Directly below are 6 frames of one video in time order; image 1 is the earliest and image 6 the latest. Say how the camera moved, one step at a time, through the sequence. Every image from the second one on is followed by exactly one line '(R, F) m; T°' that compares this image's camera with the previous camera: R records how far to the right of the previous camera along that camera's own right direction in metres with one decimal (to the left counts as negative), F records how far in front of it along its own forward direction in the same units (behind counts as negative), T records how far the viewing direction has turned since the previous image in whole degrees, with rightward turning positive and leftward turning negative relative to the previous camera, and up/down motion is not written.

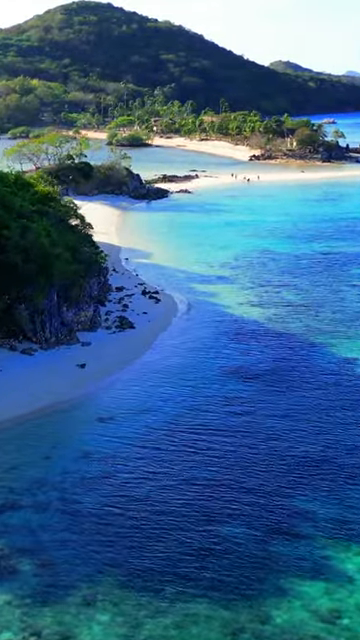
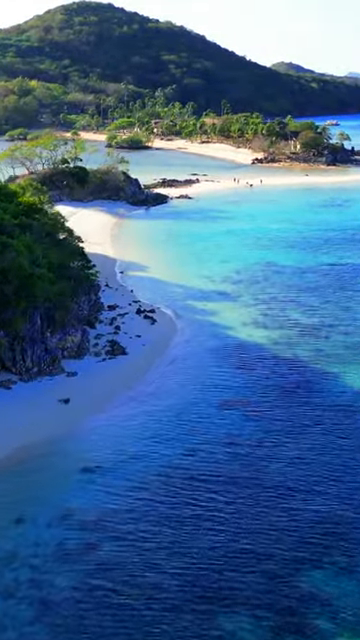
(+0.2, +3.2) m; 0°
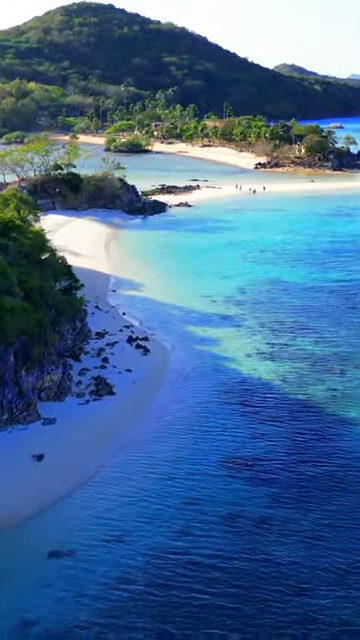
(+0.2, +3.9) m; 0°
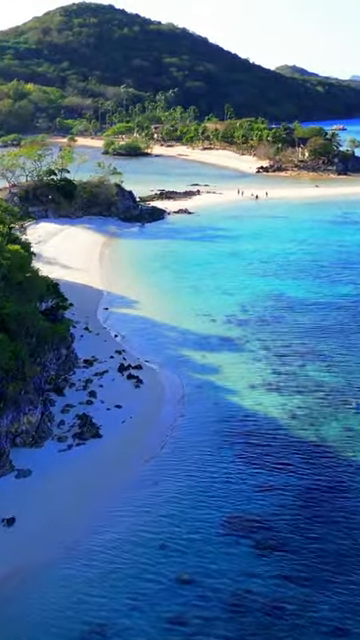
(+0.1, +3.2) m; 0°
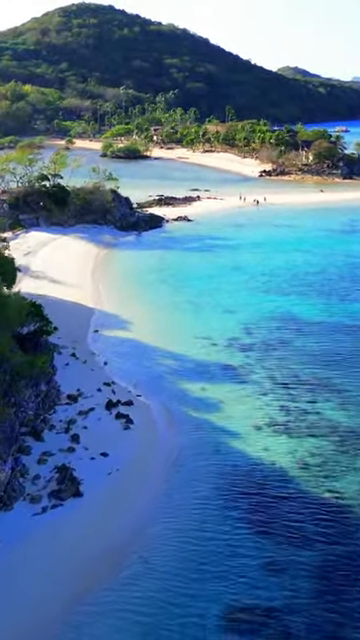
(+0.2, +3.4) m; 0°
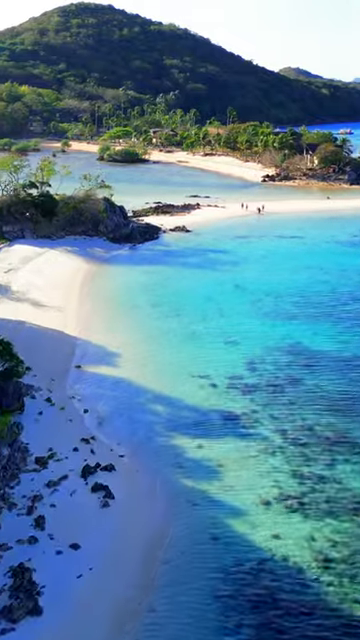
(+0.2, +4.6) m; 0°
